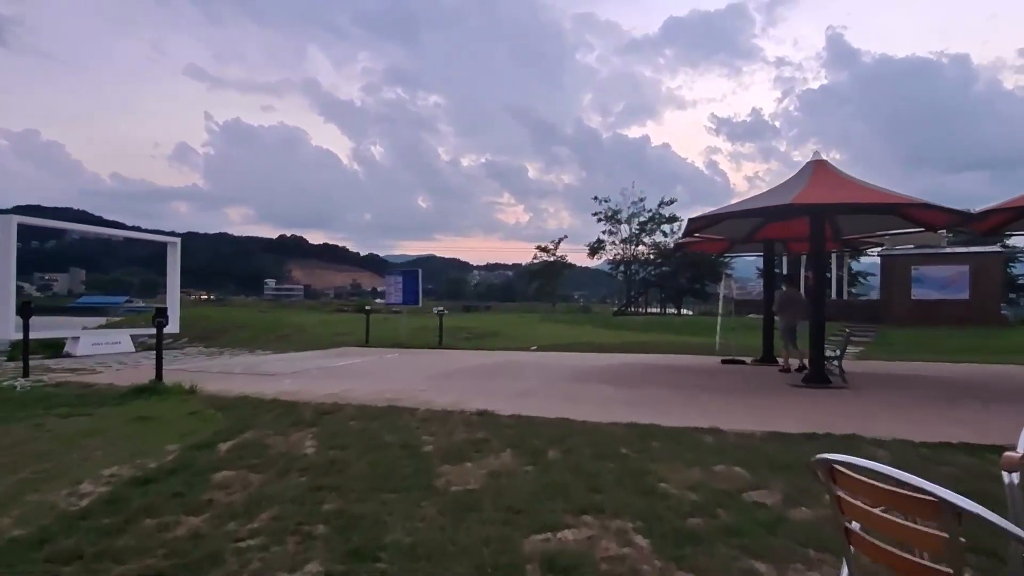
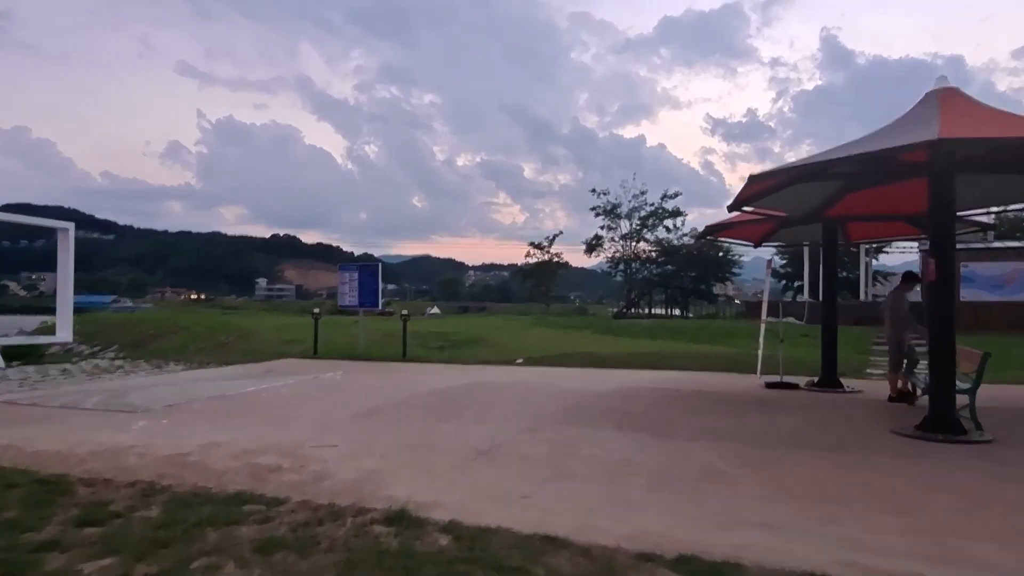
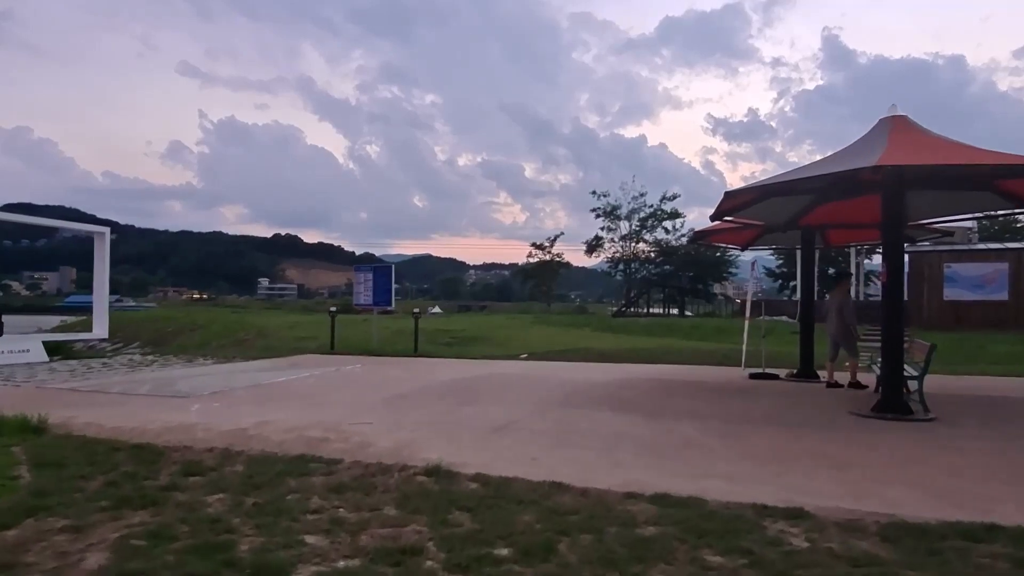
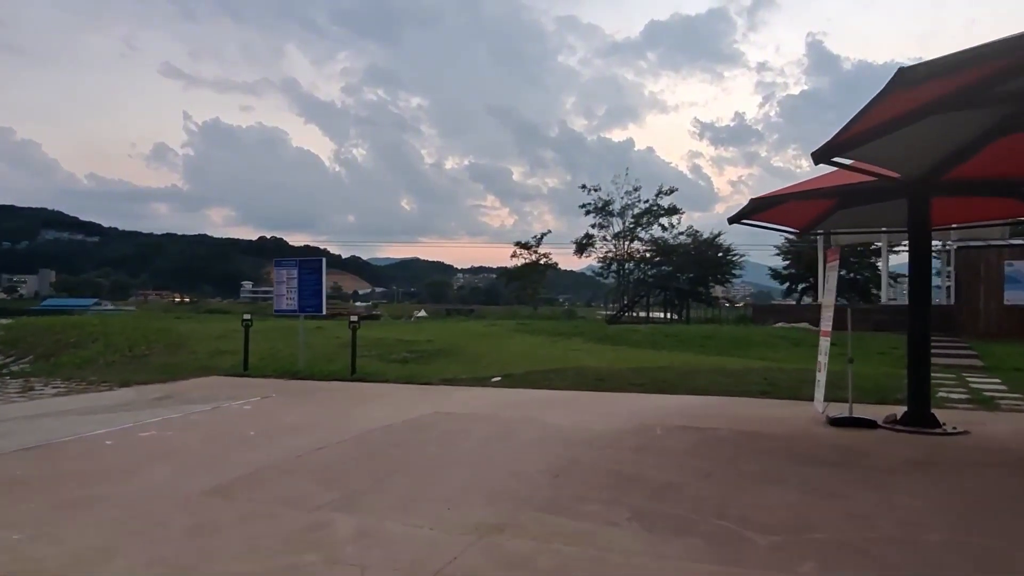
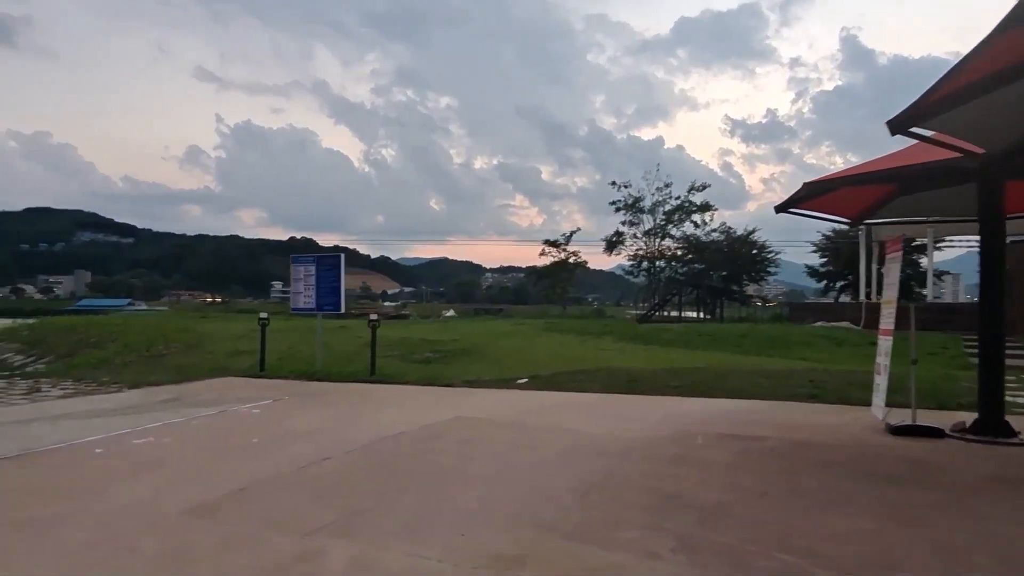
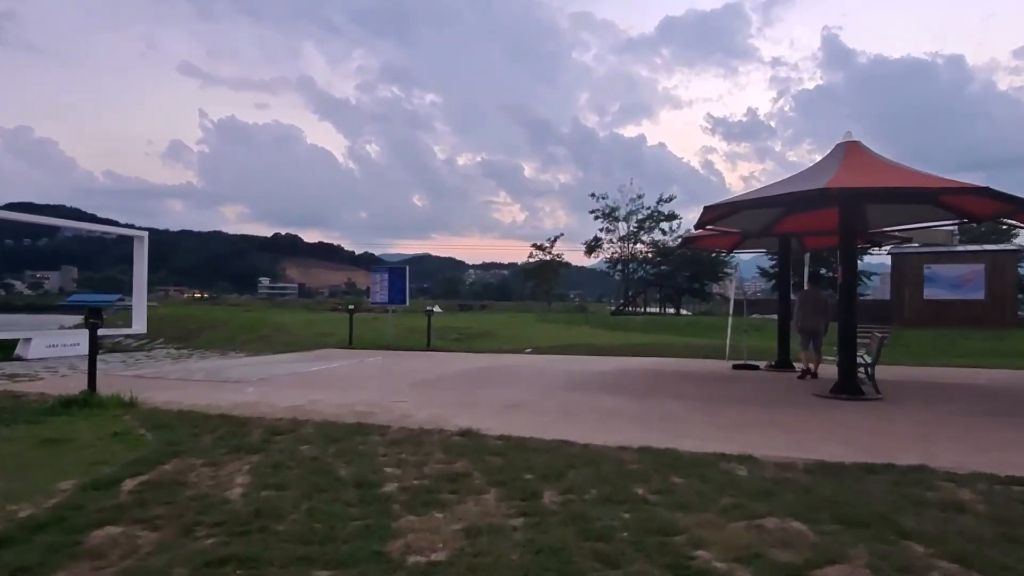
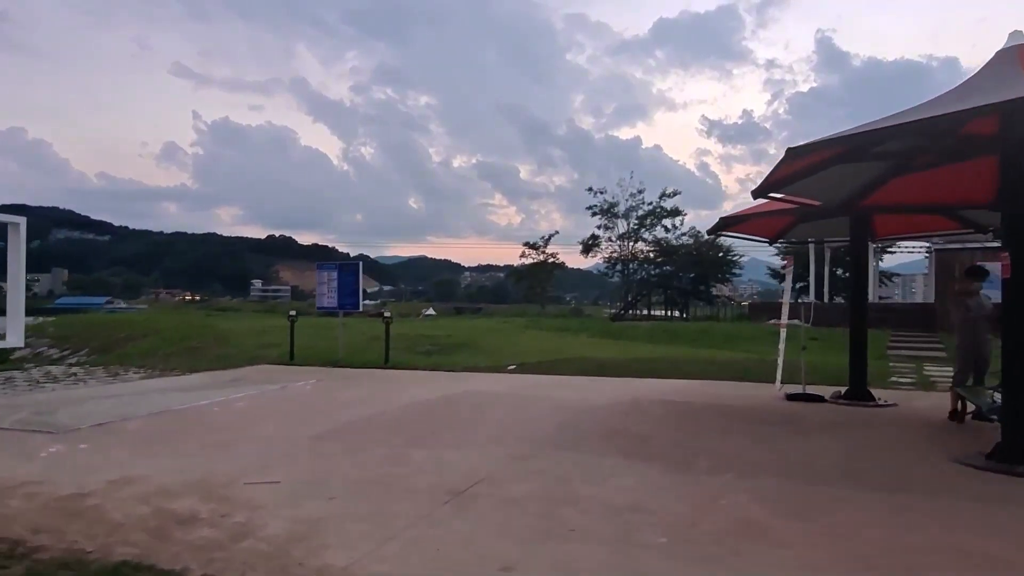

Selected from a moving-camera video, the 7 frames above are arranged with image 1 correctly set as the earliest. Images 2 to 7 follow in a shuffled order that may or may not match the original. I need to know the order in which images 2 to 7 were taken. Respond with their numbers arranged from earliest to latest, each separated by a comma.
6, 3, 2, 7, 4, 5
